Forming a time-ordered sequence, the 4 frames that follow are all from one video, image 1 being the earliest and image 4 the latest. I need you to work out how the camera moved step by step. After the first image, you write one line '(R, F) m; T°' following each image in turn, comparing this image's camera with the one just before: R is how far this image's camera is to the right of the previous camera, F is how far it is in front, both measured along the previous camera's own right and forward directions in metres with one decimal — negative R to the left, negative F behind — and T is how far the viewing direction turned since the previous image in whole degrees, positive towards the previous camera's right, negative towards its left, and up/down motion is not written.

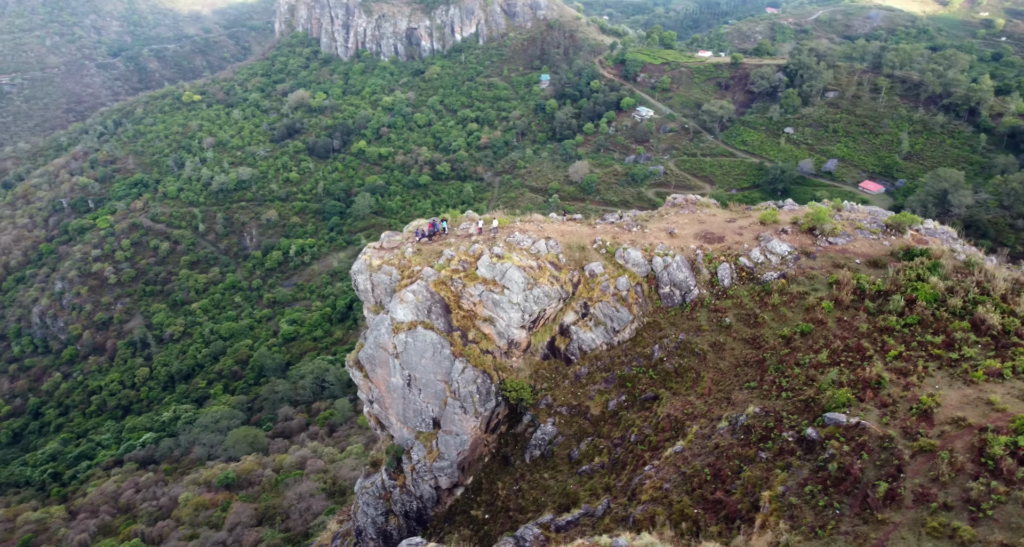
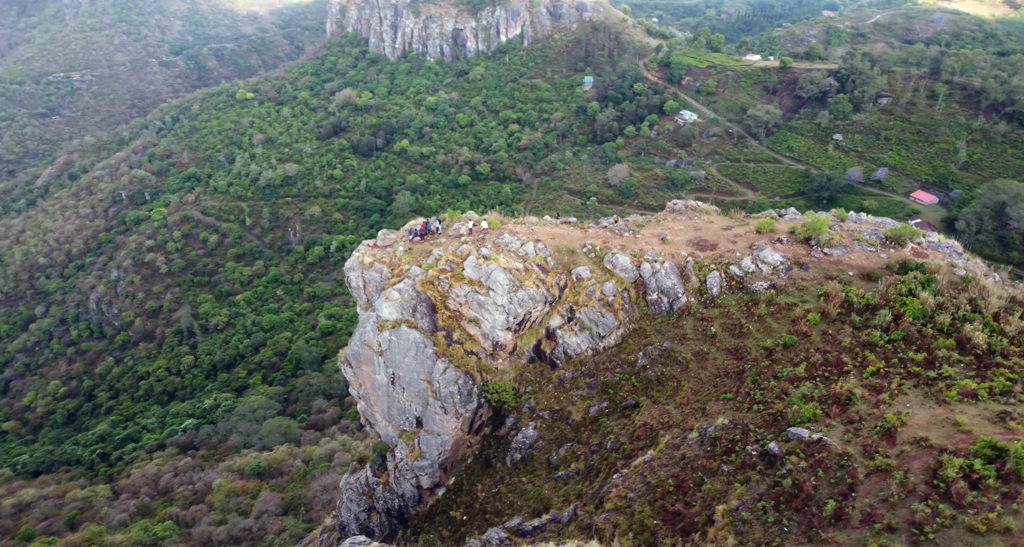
(+1.9, +0.2) m; -2°
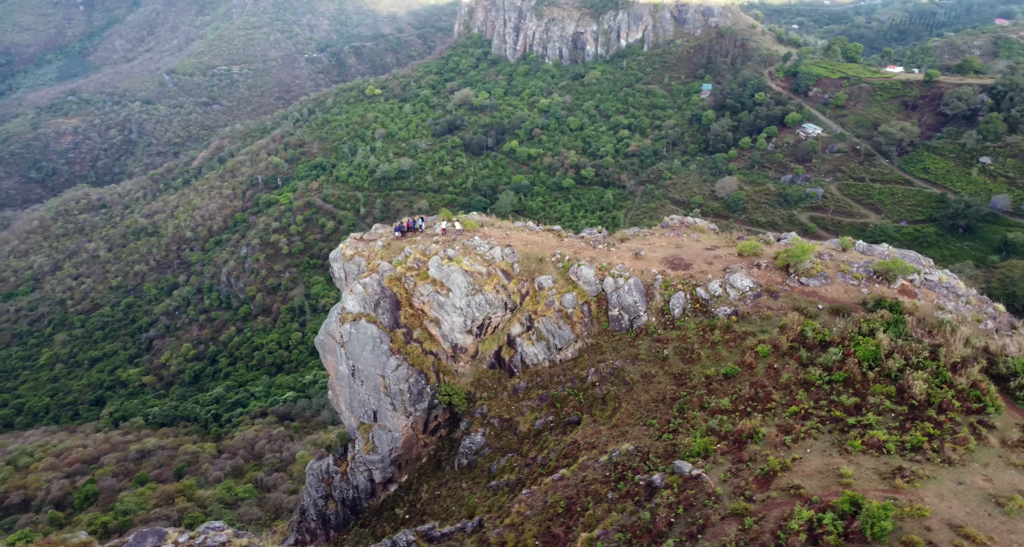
(+4.8, +0.4) m; -6°
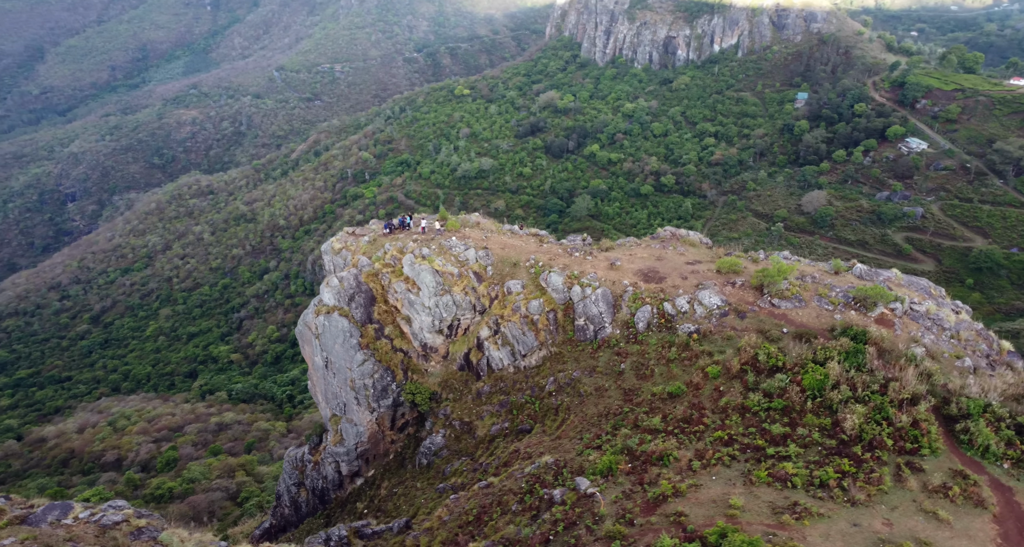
(+3.6, +0.1) m; -4°
